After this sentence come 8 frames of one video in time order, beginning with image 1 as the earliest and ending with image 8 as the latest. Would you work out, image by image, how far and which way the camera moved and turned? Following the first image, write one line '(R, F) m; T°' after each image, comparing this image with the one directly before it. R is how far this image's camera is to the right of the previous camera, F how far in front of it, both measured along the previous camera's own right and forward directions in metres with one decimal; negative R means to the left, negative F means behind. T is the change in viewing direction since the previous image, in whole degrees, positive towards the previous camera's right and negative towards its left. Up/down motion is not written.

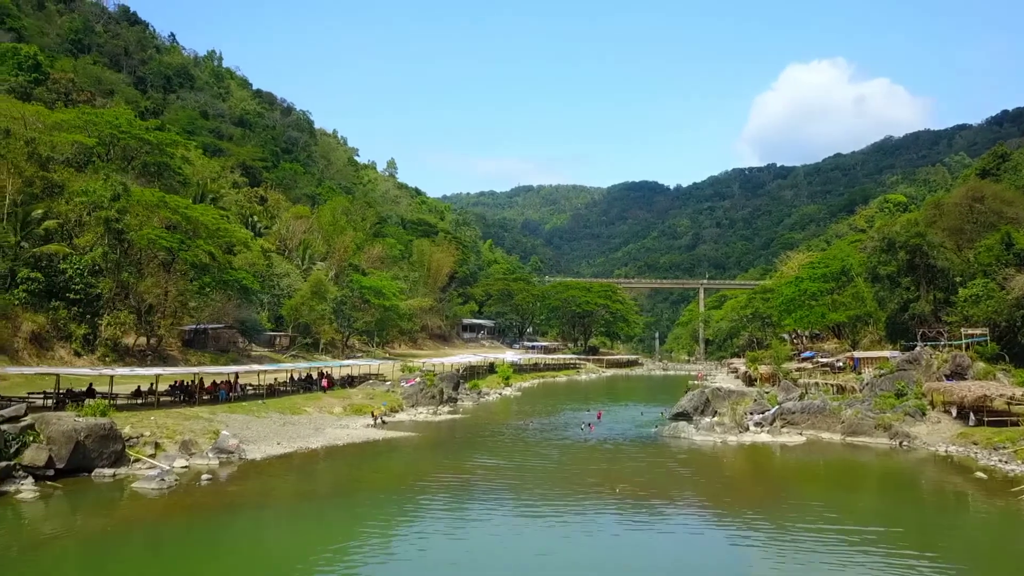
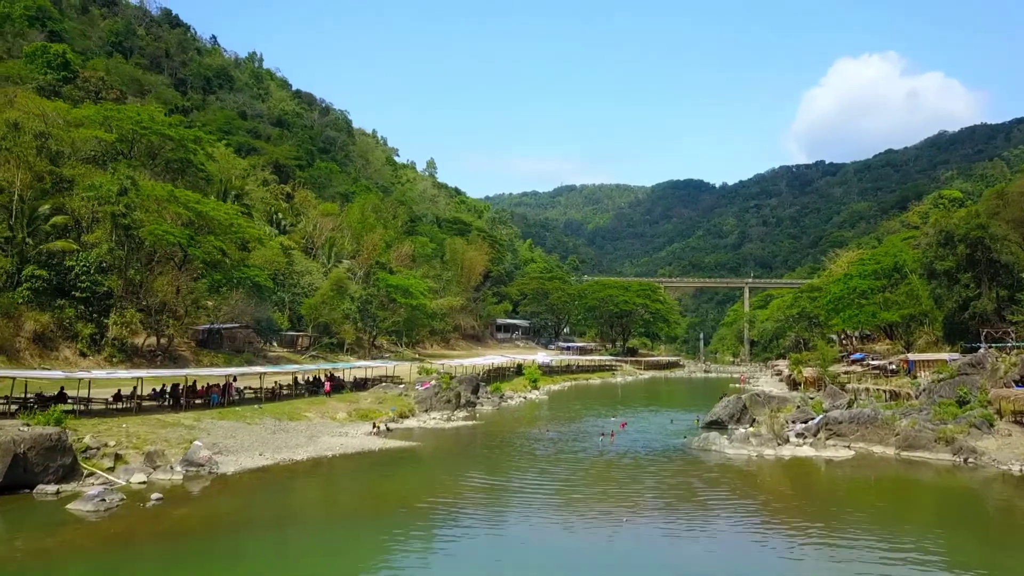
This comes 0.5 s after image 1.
(+1.2, +3.2) m; -3°
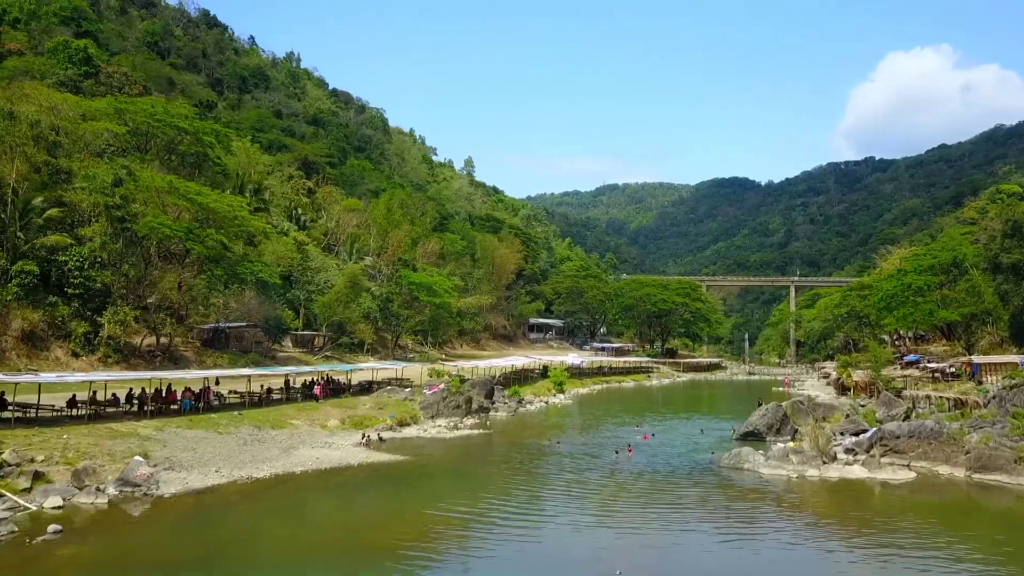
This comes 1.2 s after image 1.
(+1.4, +3.9) m; -3°
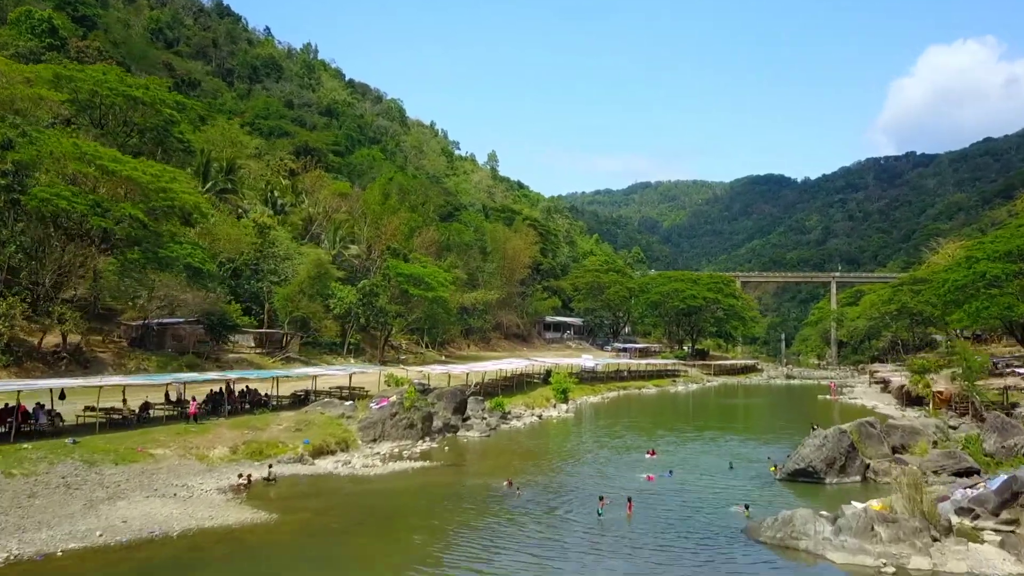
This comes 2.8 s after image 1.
(+2.4, +9.6) m; -2°
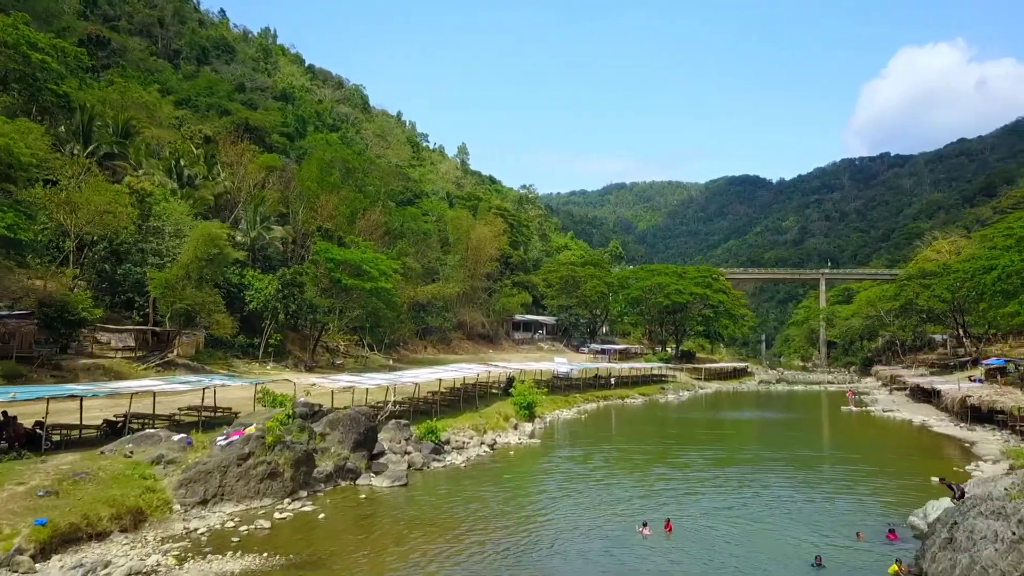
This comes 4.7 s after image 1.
(+1.2, +11.6) m; +2°
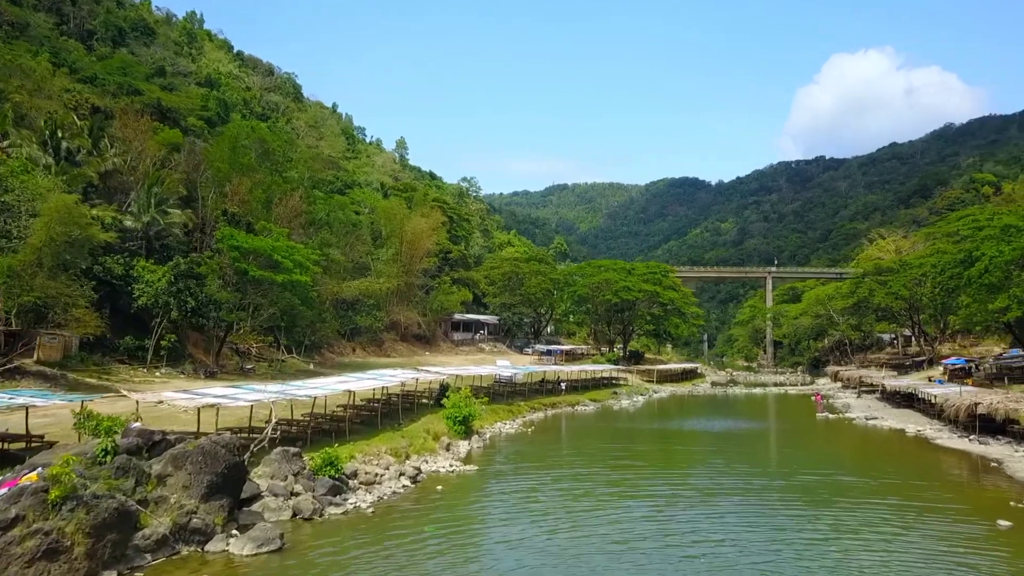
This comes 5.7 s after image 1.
(+0.4, +6.6) m; +4°
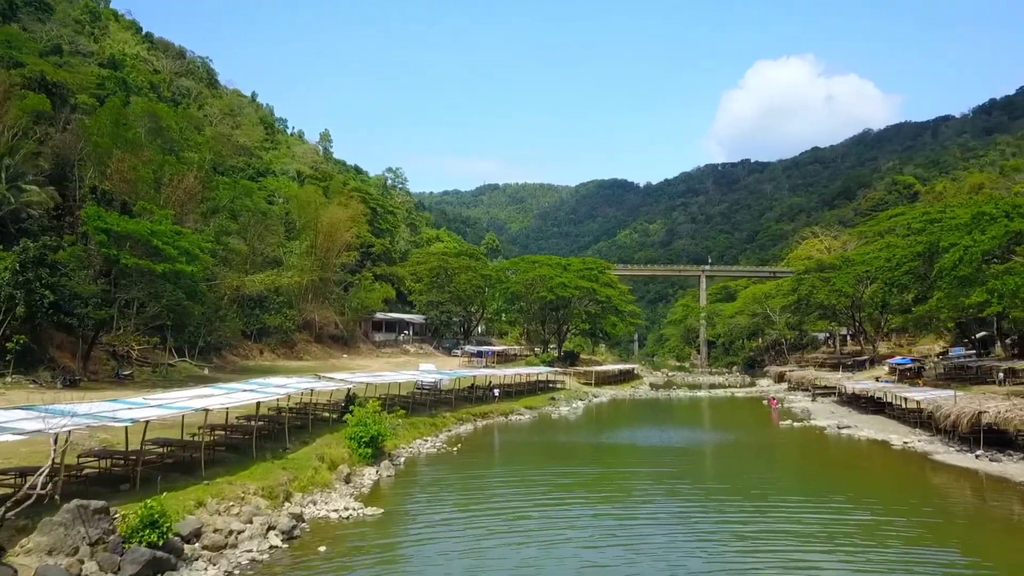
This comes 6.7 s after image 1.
(+0.3, +6.2) m; +5°
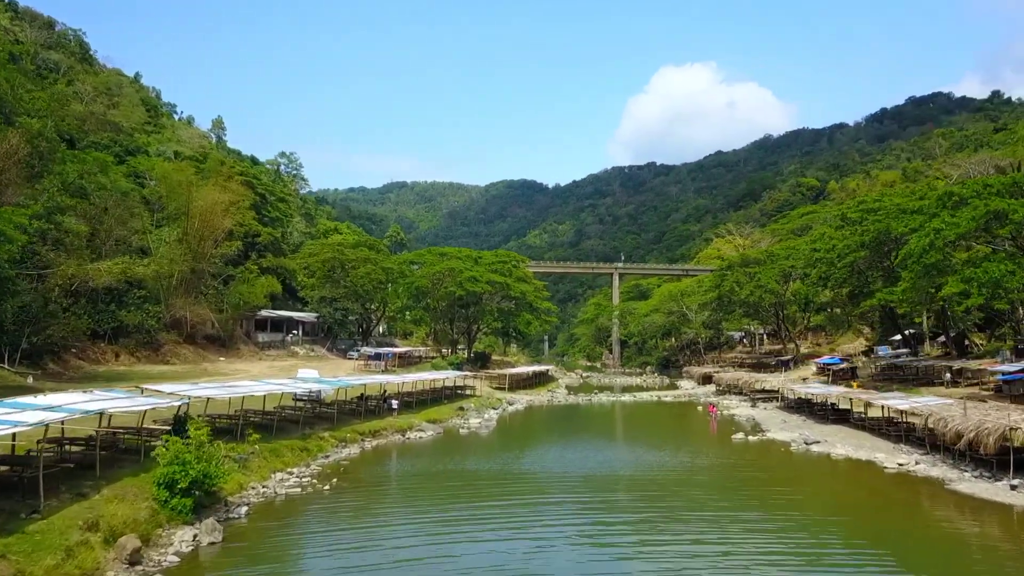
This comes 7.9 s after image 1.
(+0.4, +7.5) m; +6°
